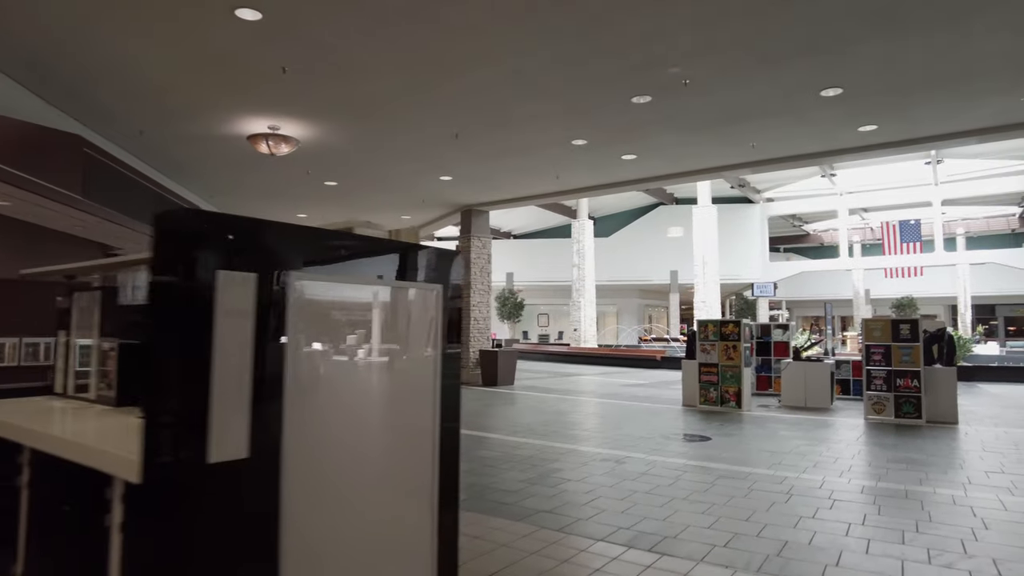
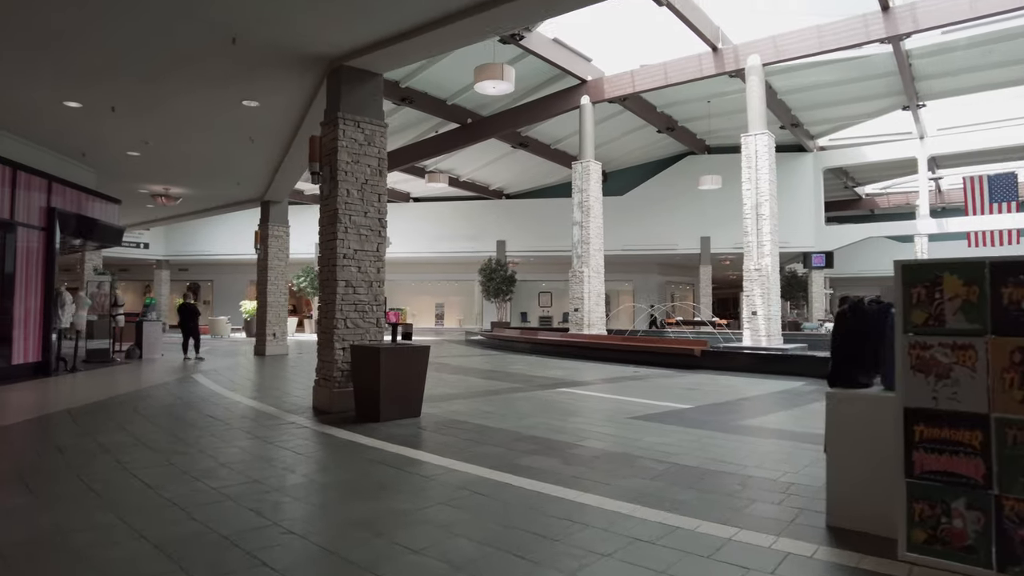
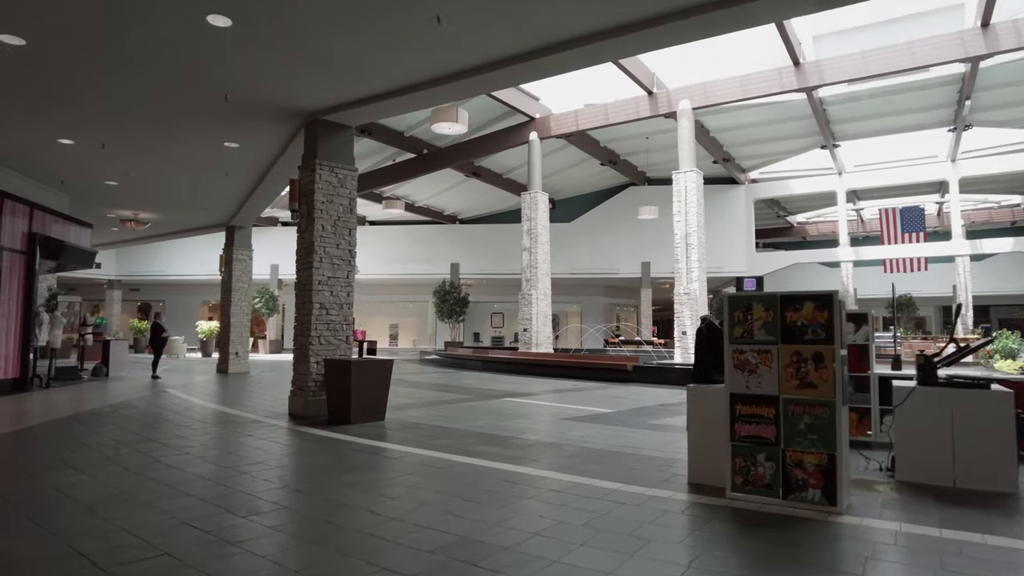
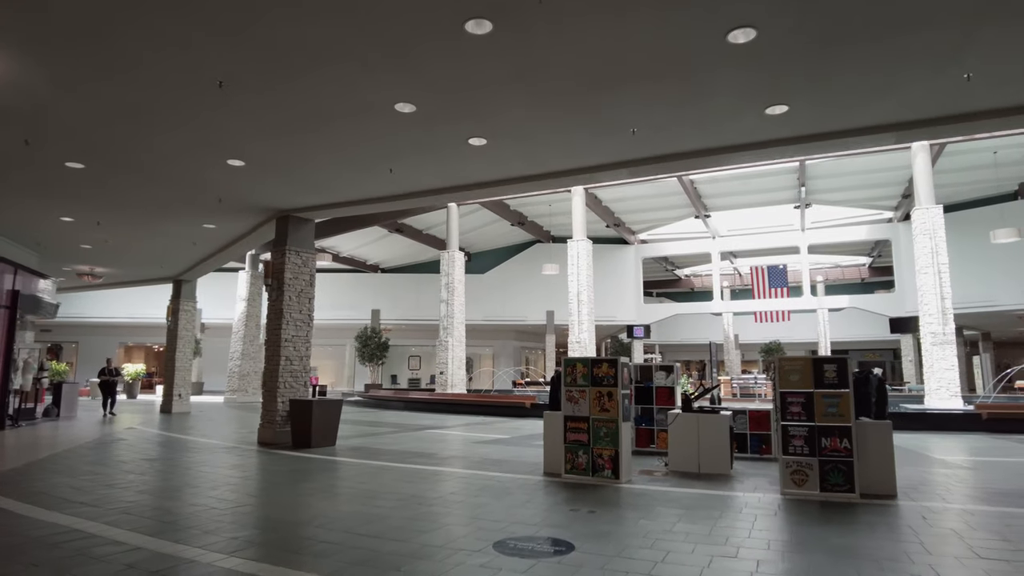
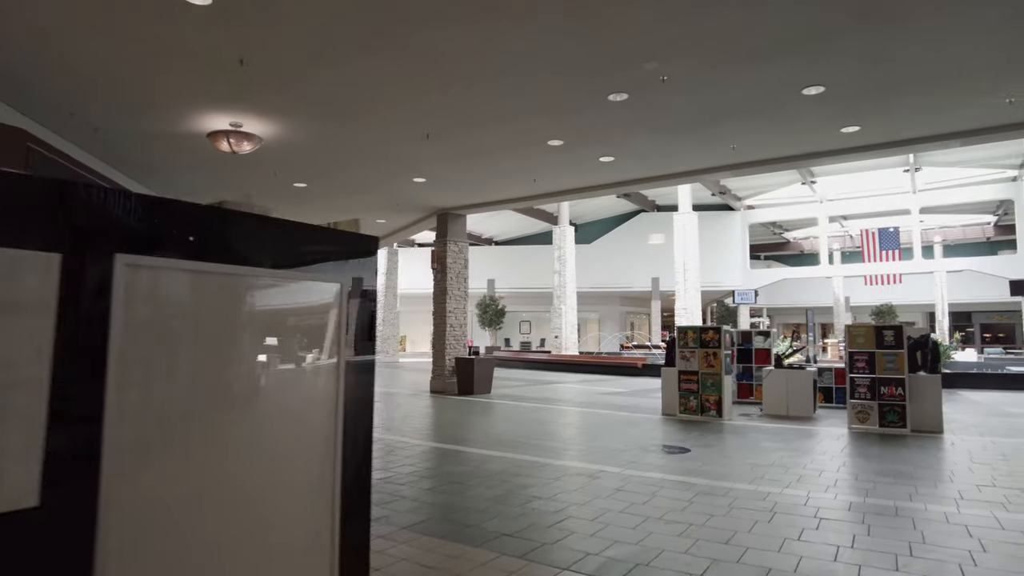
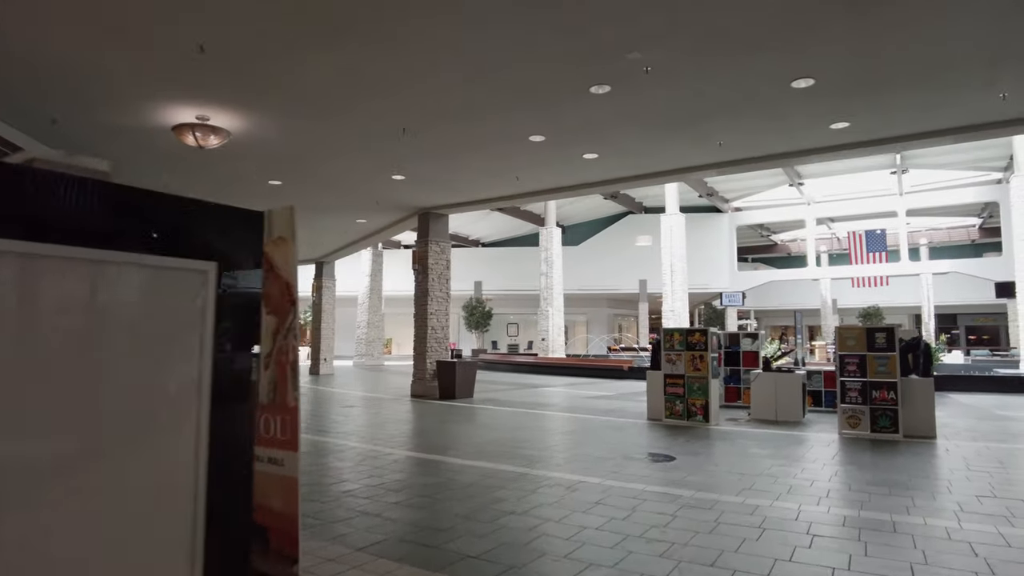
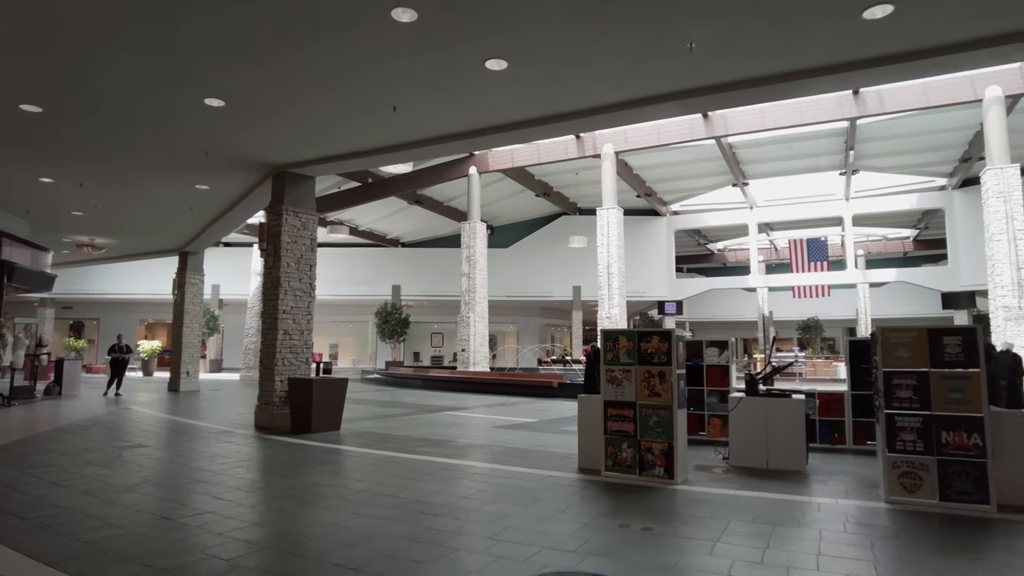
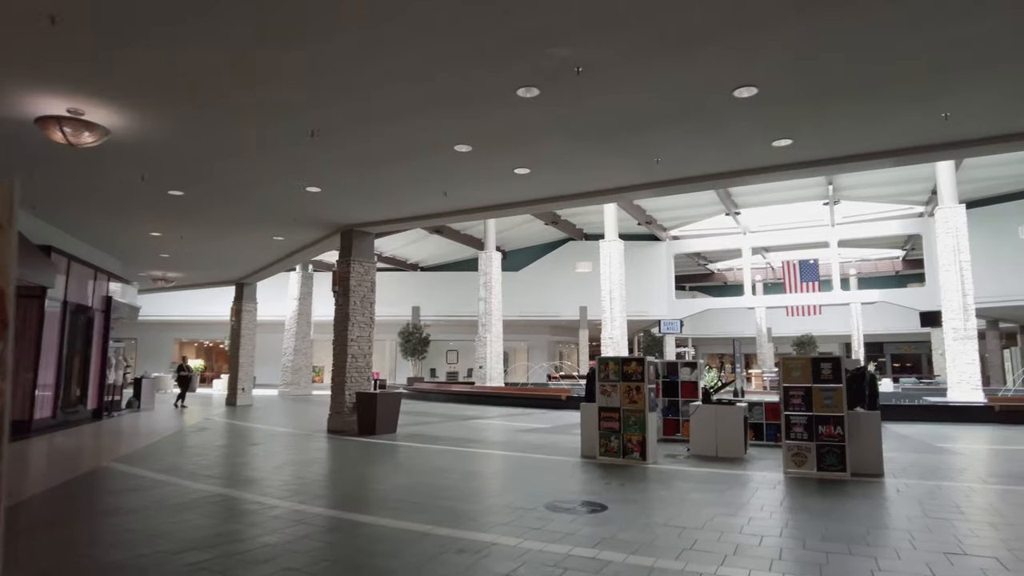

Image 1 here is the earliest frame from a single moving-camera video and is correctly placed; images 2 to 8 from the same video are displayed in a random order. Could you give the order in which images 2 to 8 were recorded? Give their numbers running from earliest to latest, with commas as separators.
5, 6, 8, 4, 7, 3, 2
